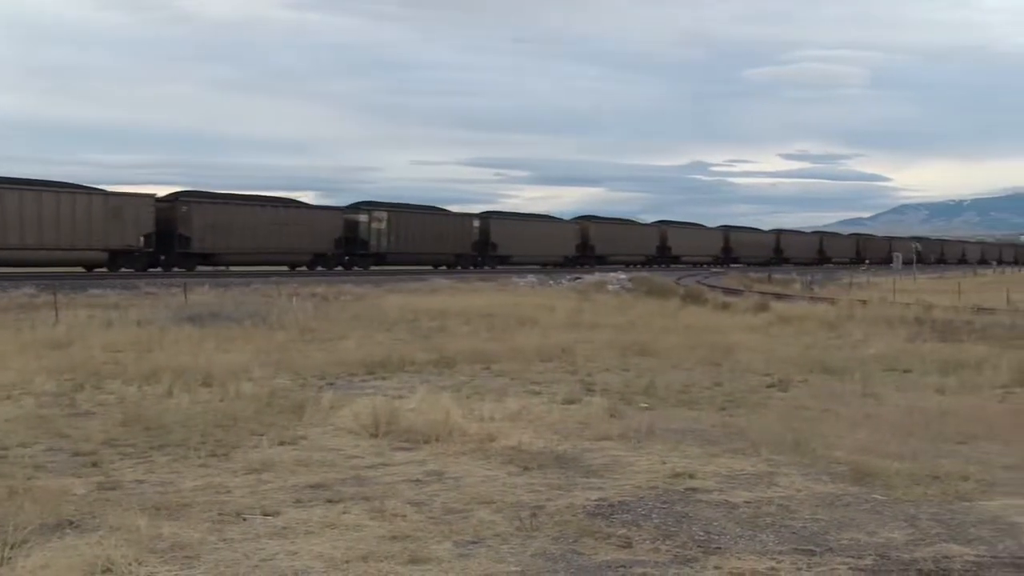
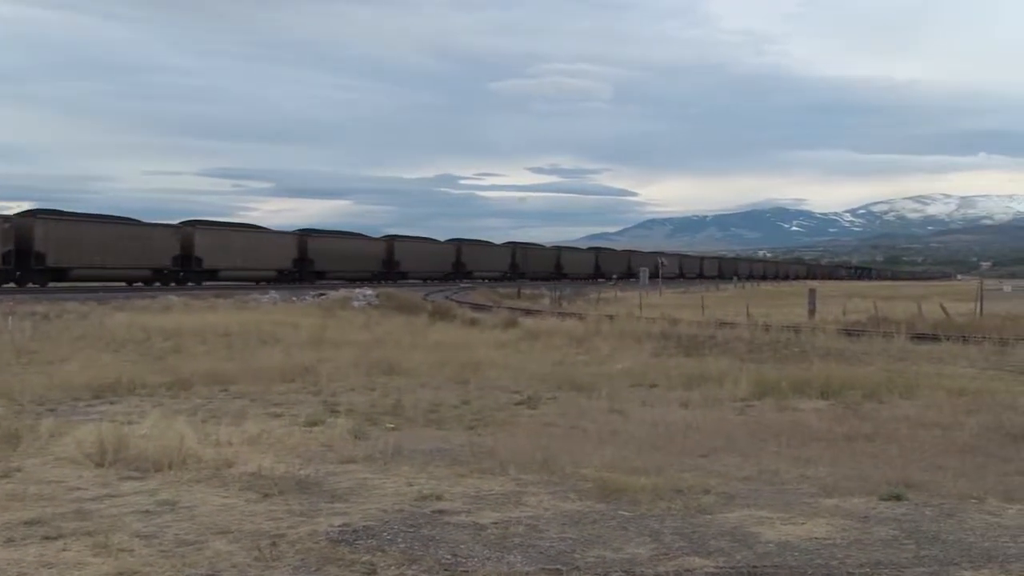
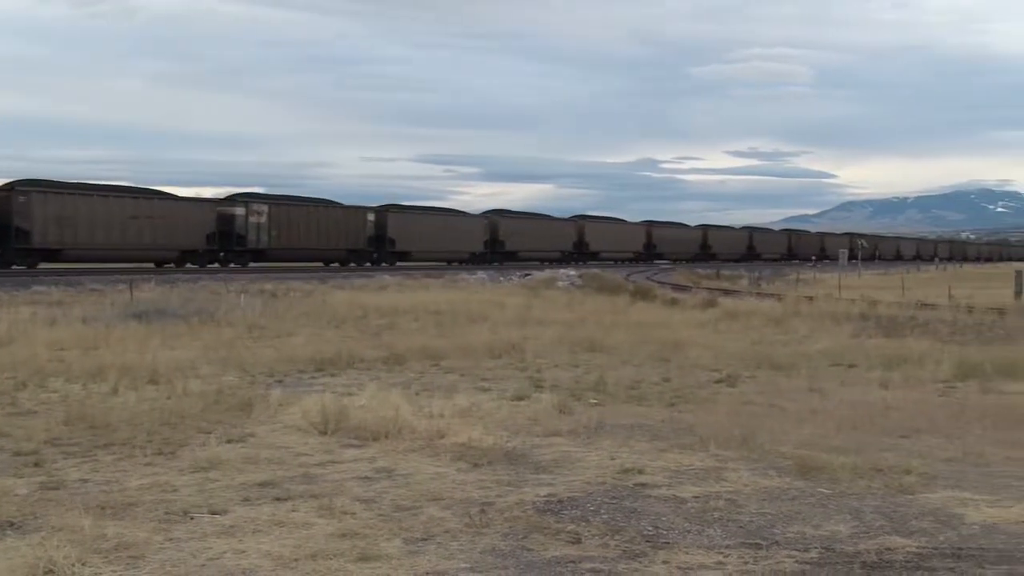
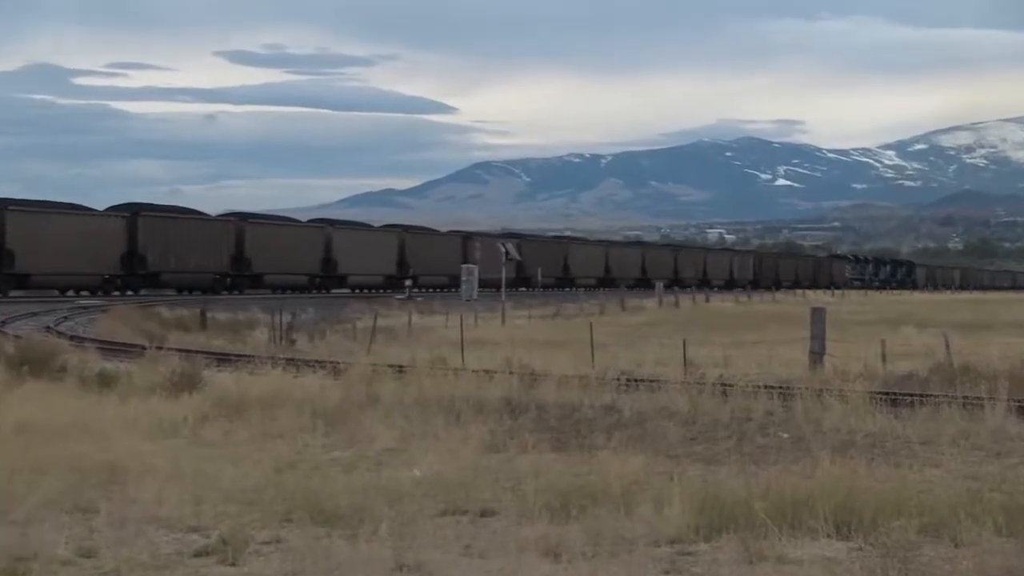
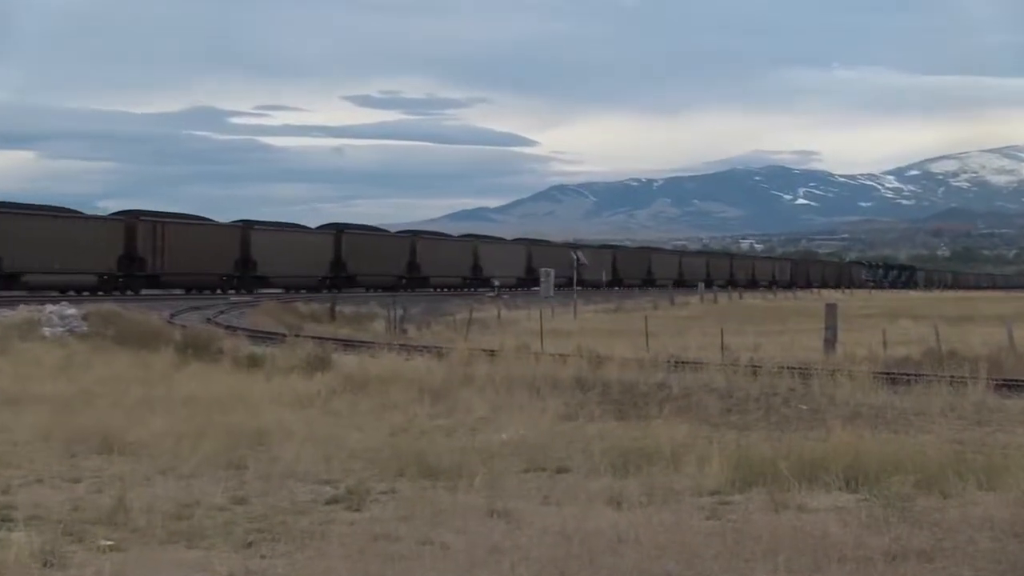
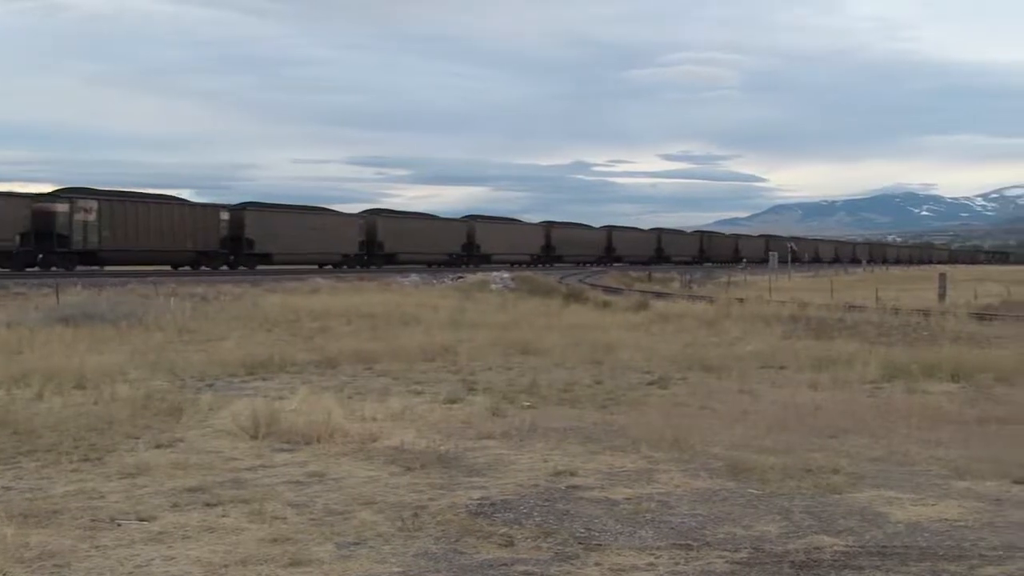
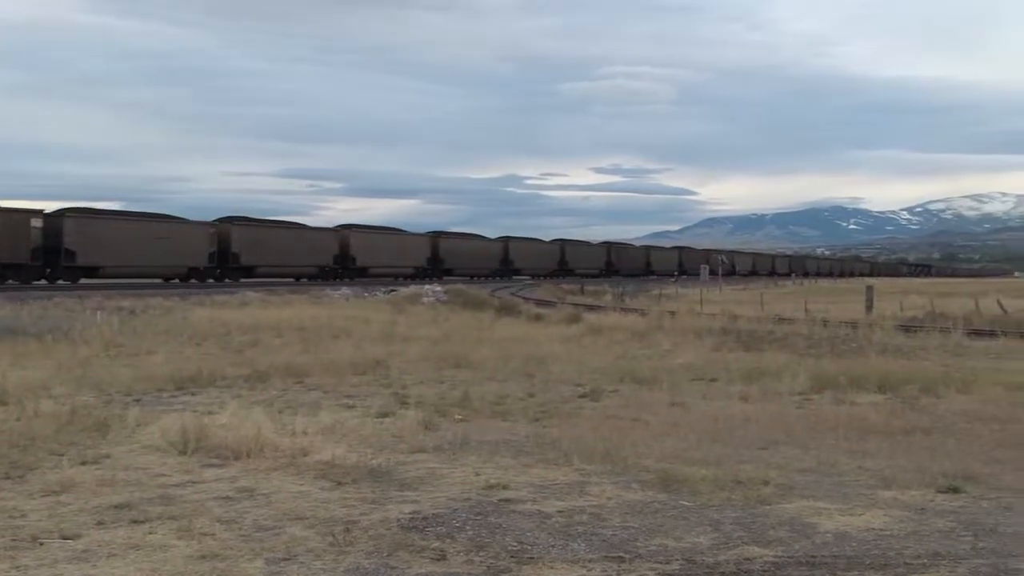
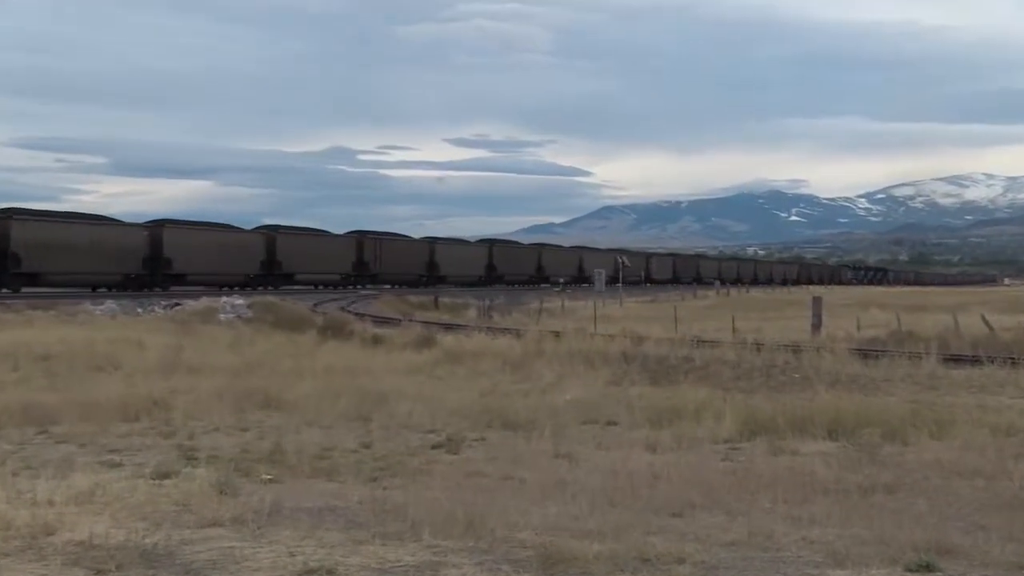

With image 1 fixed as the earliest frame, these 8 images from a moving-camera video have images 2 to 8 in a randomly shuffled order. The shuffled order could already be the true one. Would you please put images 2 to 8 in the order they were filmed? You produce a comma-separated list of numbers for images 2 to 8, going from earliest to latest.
3, 6, 7, 2, 8, 5, 4
